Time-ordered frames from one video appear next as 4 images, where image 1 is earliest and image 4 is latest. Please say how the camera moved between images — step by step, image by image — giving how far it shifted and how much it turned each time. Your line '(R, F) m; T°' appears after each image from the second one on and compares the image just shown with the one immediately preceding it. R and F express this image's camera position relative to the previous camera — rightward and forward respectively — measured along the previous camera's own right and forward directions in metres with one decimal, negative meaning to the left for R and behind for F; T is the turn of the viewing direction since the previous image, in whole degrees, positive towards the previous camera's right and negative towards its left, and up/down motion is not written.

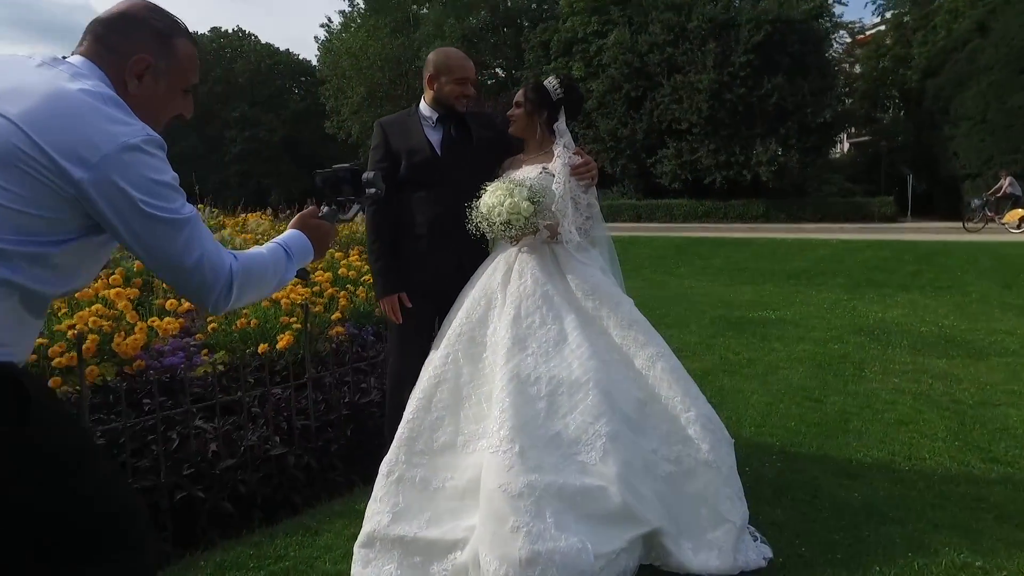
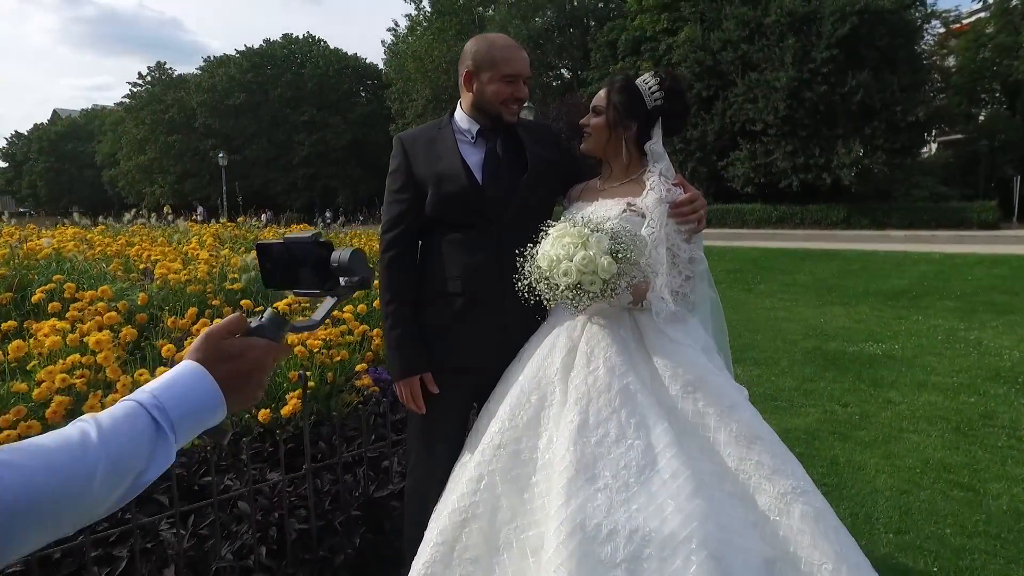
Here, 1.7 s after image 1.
(0.0, +0.9) m; -5°
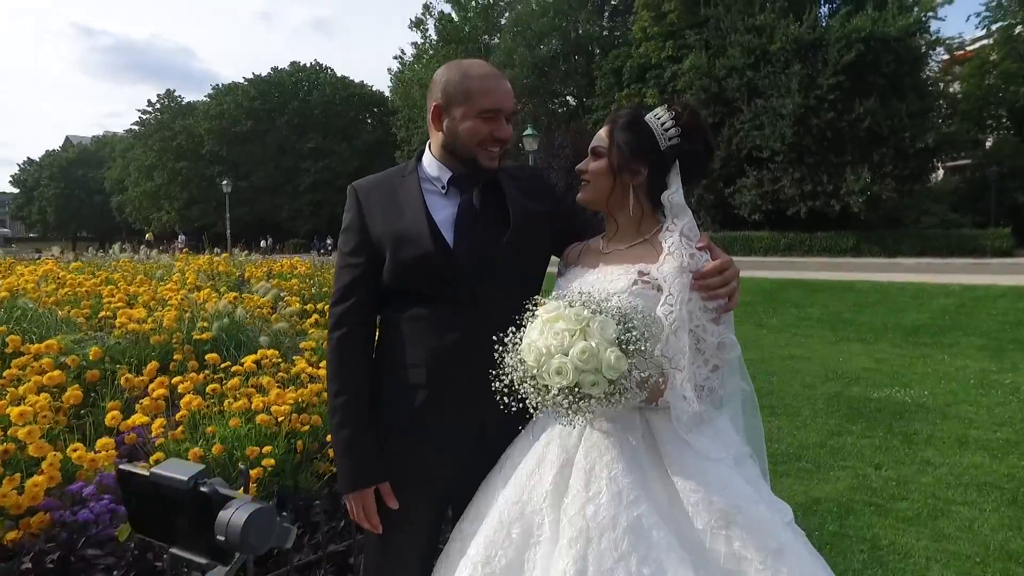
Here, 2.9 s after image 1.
(+0.1, +0.5) m; -1°
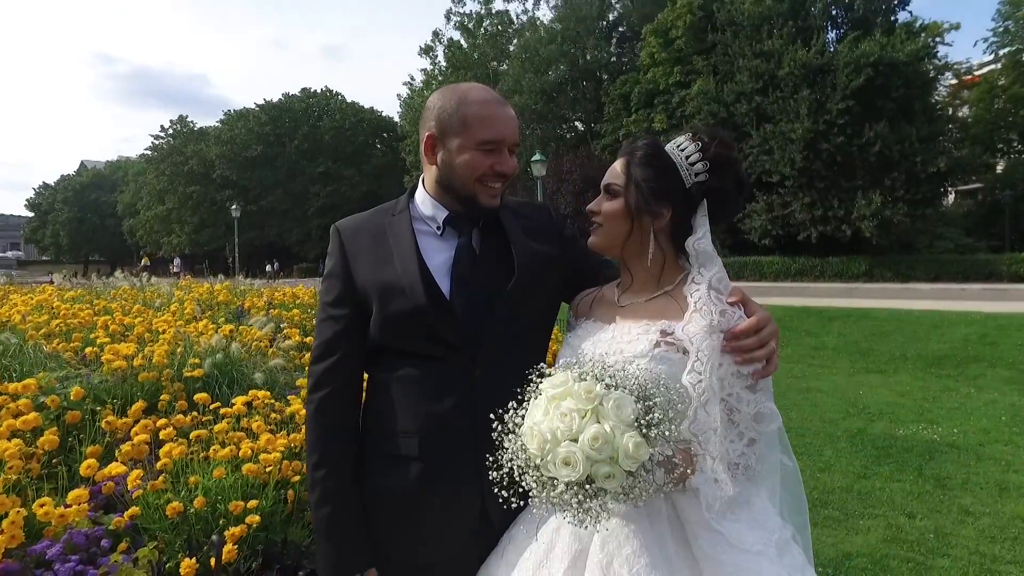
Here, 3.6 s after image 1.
(0.0, +0.2) m; -1°
